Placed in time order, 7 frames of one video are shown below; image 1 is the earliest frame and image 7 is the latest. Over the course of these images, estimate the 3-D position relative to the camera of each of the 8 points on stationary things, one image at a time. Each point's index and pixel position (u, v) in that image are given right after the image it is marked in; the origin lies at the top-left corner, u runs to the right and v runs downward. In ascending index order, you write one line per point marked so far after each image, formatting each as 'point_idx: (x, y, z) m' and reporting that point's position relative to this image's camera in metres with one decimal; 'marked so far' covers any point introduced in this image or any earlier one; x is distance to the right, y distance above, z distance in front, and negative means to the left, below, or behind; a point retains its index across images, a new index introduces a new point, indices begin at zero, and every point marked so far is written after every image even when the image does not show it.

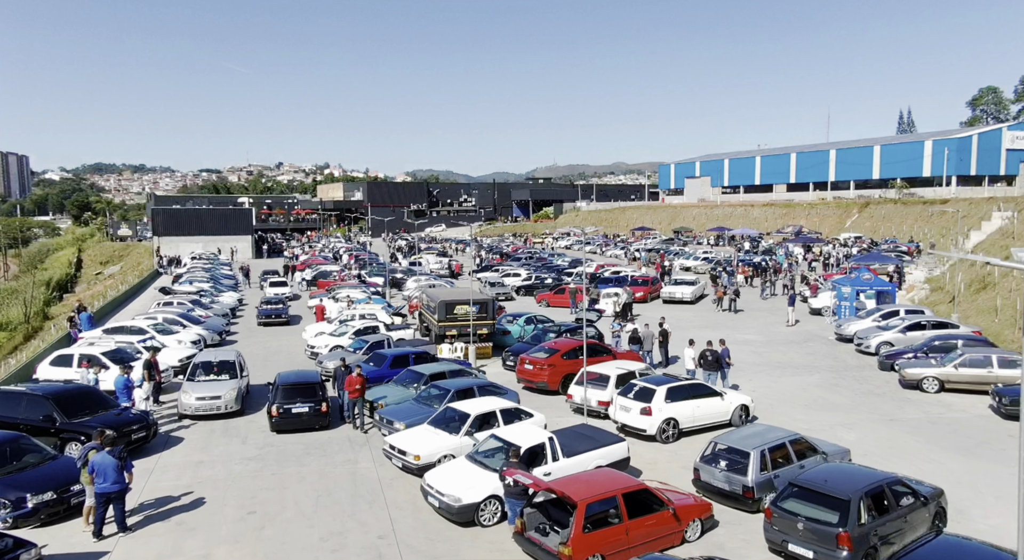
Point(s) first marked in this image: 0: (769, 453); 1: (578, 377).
0: (+4.2, -2.8, +12.5) m
1: (+1.6, -2.4, +19.0) m
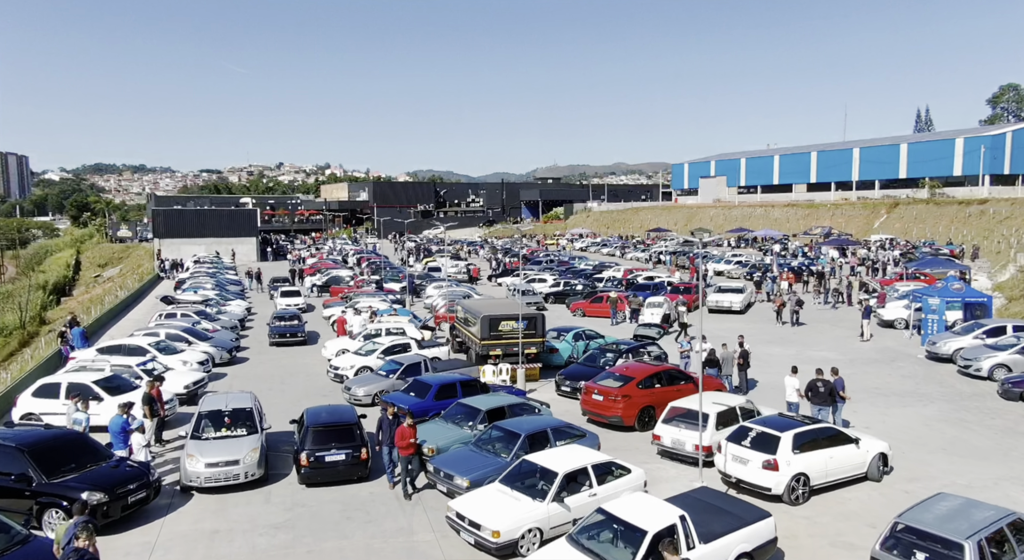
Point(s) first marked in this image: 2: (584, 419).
0: (+5.7, -3.2, +9.3) m
1: (+3.2, -2.7, +15.8) m
2: (+1.7, -3.4, +18.8) m
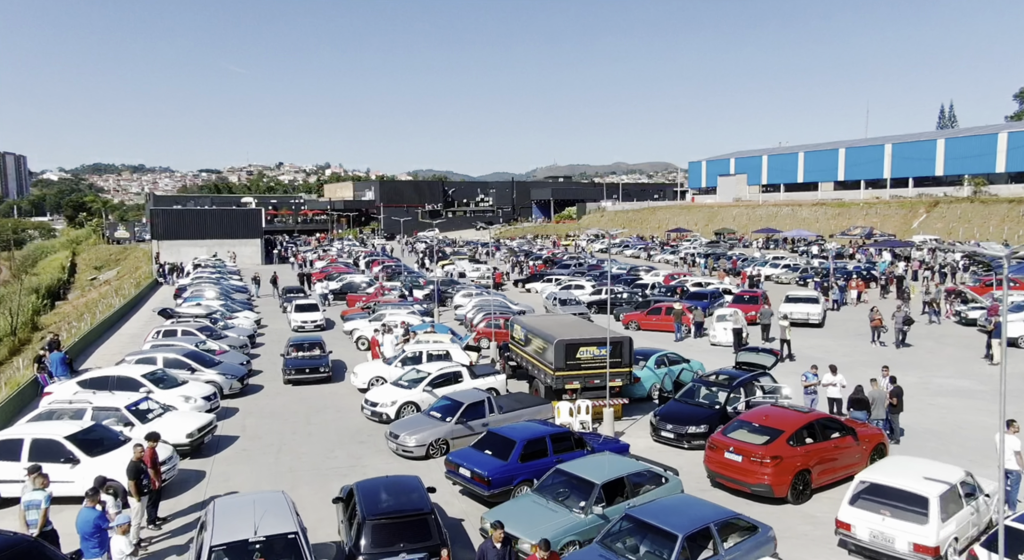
0: (+7.6, -3.5, +4.9) m
1: (+5.1, -3.1, +11.4) m
2: (+3.7, -3.8, +14.4) m
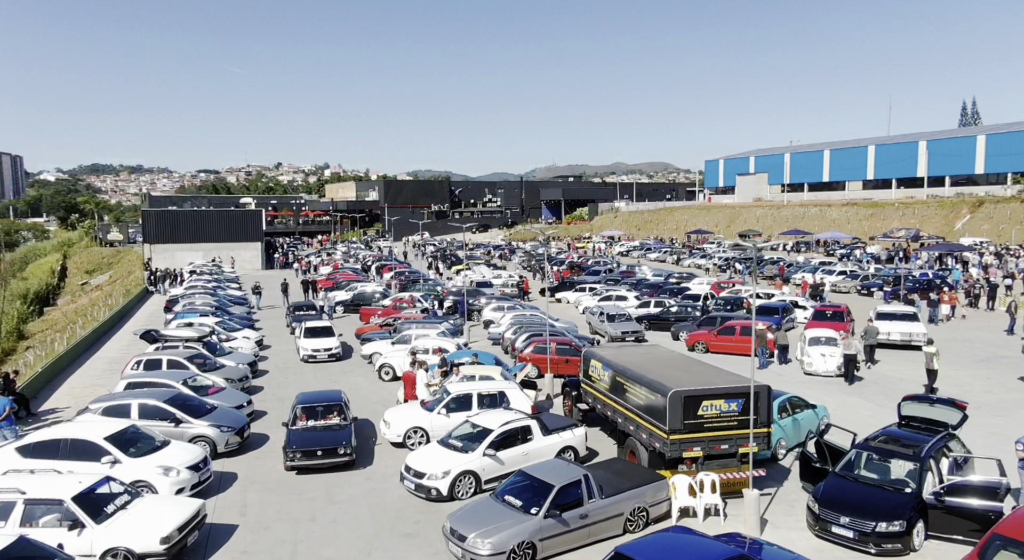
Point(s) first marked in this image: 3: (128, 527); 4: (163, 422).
0: (+9.3, -4.0, 0.0) m
1: (+6.8, -3.6, +6.5) m
2: (+5.4, -4.3, +9.5) m
3: (-5.5, -3.5, +11.1) m
4: (-7.3, -3.0, +16.1) m
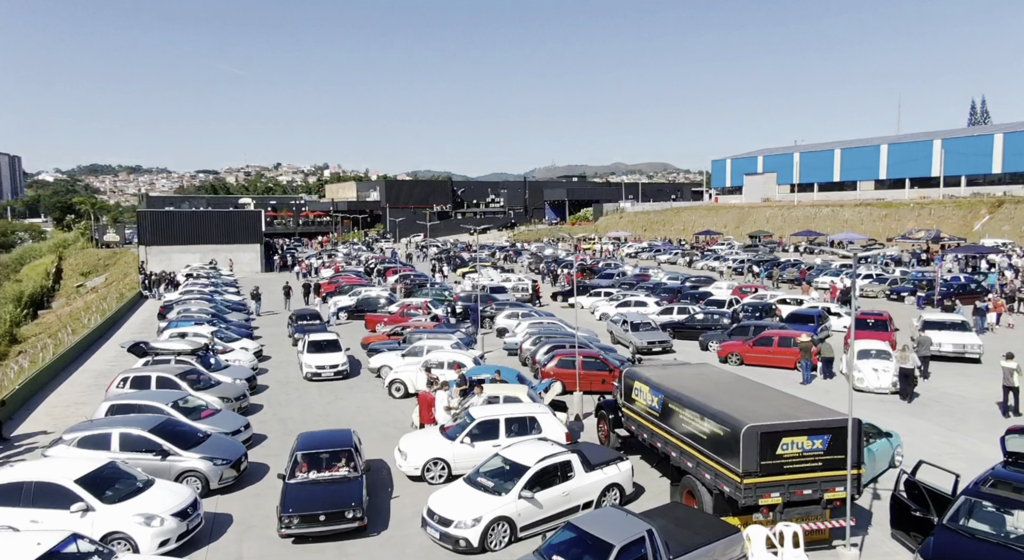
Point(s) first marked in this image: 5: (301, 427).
0: (+10.0, -4.2, -2.0) m
1: (+7.4, -3.8, +4.5) m
2: (+6.0, -4.5, +7.5) m
3: (-4.9, -3.7, +9.1) m
4: (-6.7, -3.2, +14.1) m
5: (-5.3, -3.7, +19.2) m
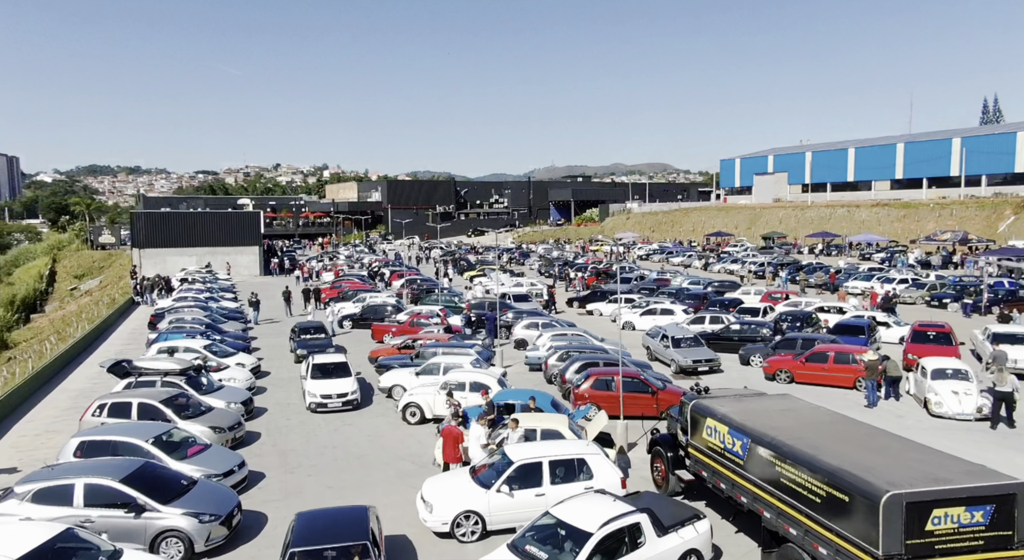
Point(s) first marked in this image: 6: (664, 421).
0: (+10.8, -4.5, -4.5) m
1: (+8.2, -4.1, +1.9) m
2: (+6.8, -4.7, +4.9) m
3: (-4.1, -4.0, +6.6) m
4: (-5.9, -3.4, +11.6) m
5: (-4.5, -3.9, +16.7) m
6: (+3.8, -3.5, +19.5) m
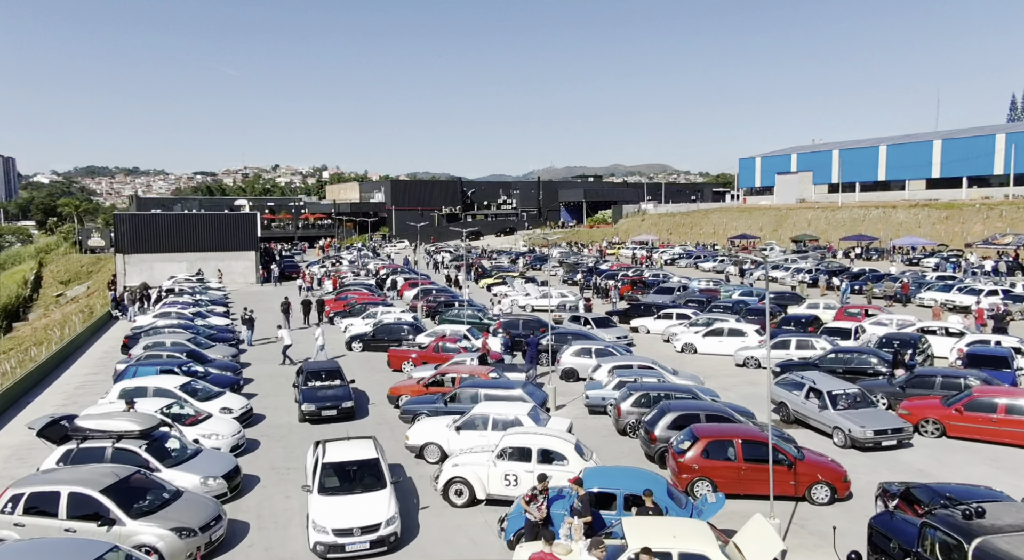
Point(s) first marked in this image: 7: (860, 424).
0: (+12.3, -5.0, -9.8) m
1: (+9.8, -4.6, -3.4) m
2: (+8.3, -5.2, -0.4) m
3: (-2.6, -4.5, +1.2) m
4: (-4.4, -4.0, +6.2) m
5: (-3.0, -4.5, +11.3) m
6: (+5.4, -4.1, +14.2) m
7: (+6.6, -2.8, +17.0) m
